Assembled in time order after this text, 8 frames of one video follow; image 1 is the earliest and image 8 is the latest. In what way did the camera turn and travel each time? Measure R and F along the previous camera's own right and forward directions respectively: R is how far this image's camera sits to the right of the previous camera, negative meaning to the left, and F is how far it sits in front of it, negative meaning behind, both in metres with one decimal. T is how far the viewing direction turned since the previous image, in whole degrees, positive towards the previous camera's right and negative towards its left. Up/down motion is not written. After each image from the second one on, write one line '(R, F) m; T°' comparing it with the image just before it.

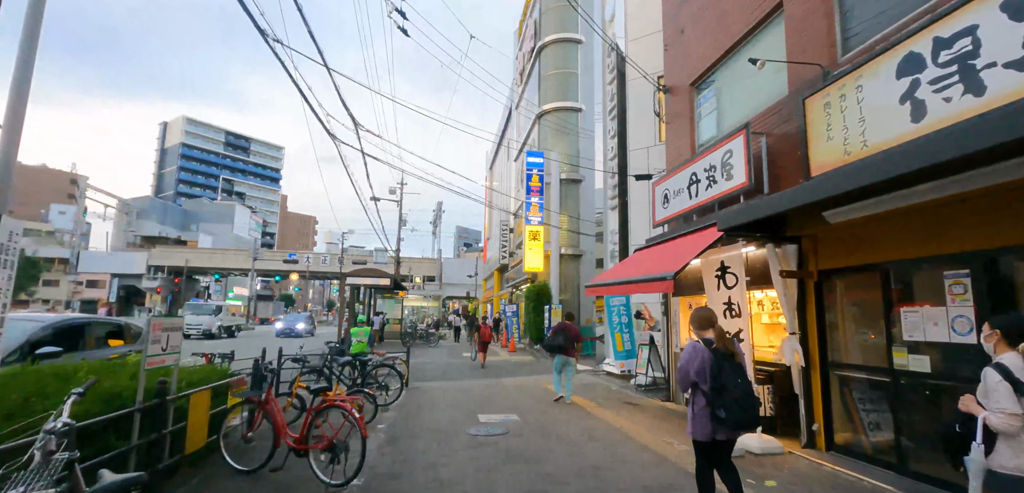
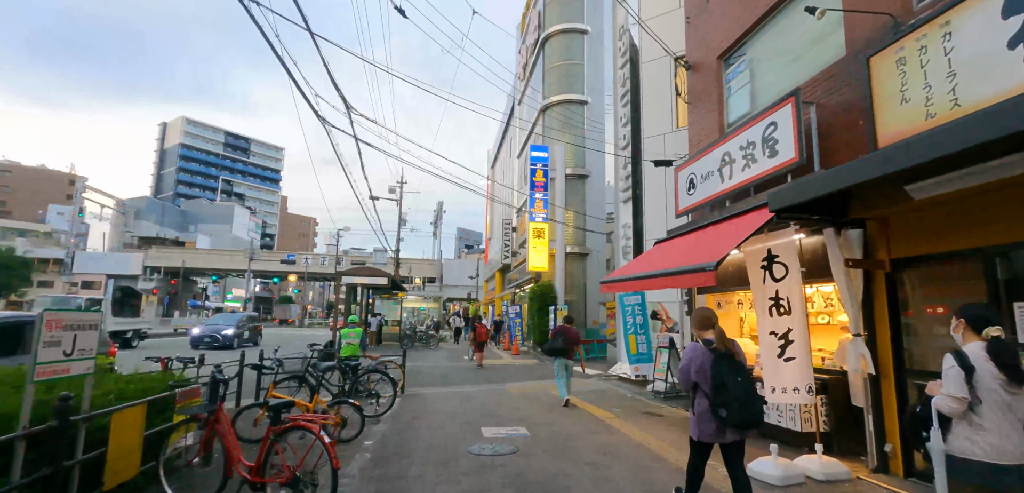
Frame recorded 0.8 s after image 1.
(-0.1, +0.9) m; 0°
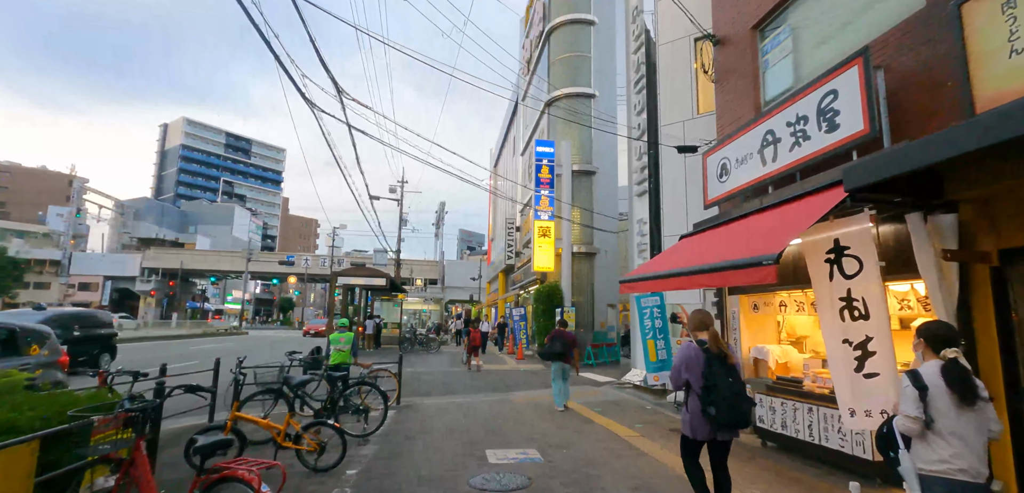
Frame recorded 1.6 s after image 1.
(-0.1, +0.9) m; 0°
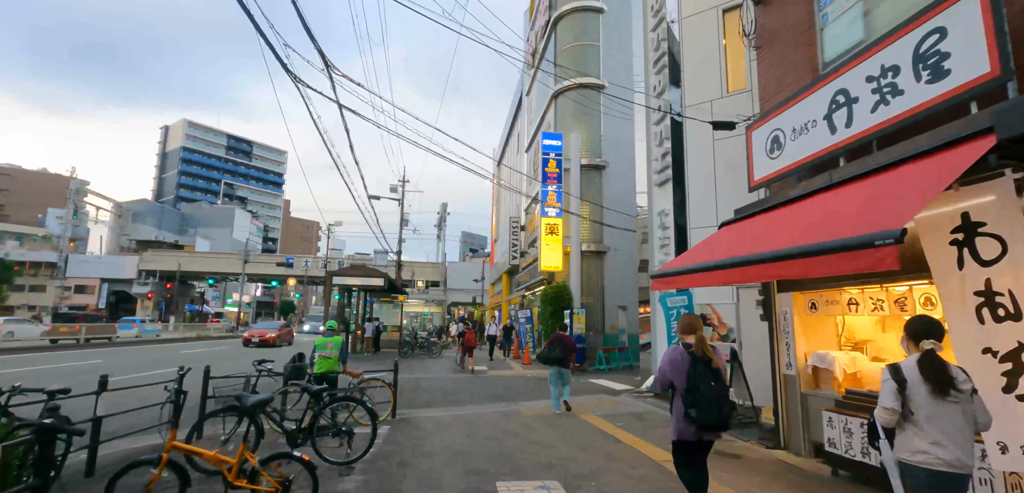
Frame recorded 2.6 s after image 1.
(-0.2, +1.1) m; 0°
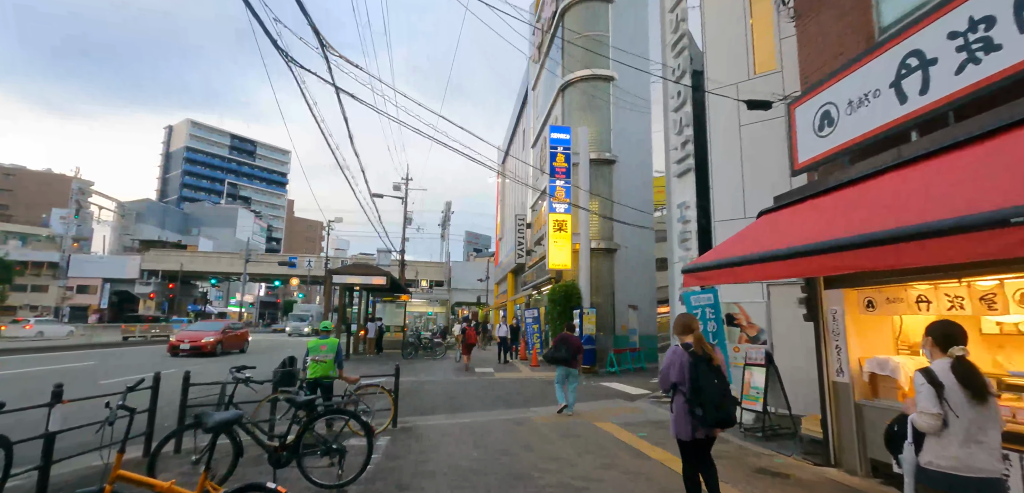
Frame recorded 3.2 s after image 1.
(-0.1, +0.7) m; 0°
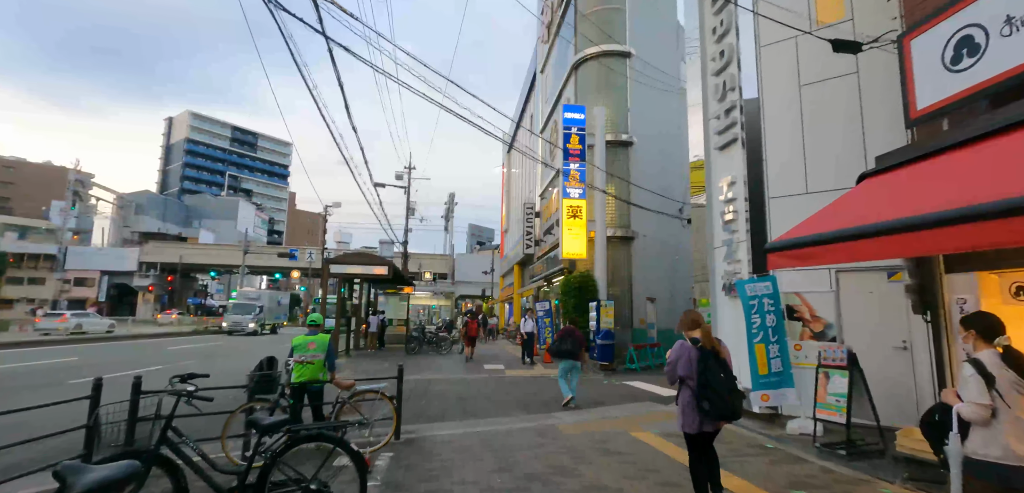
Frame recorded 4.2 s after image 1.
(-0.3, +1.2) m; 0°
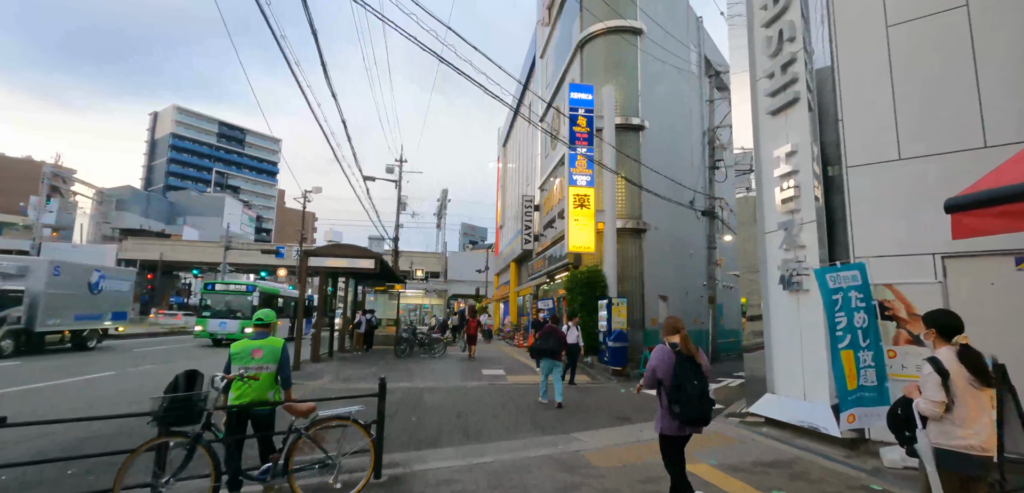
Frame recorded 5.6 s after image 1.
(-0.3, +1.5) m; +1°
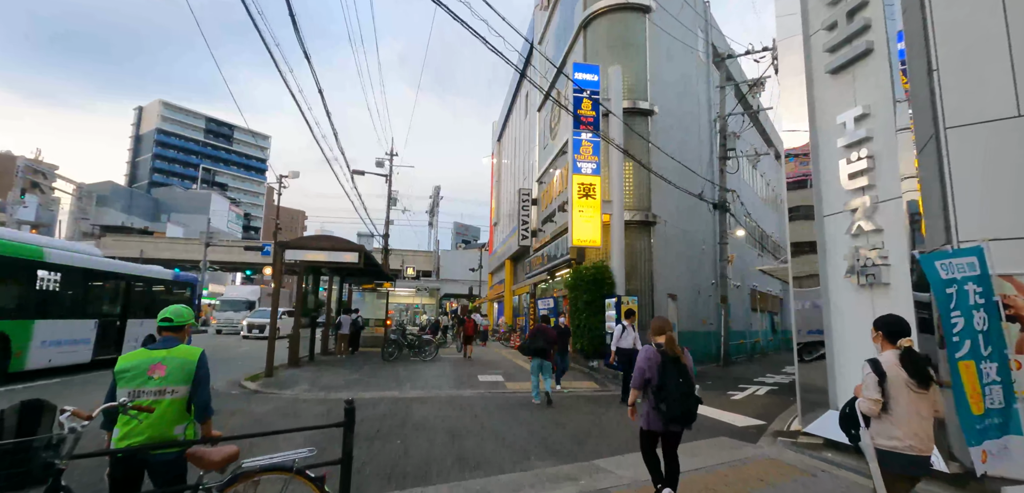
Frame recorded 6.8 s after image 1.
(-0.2, +1.3) m; +1°
